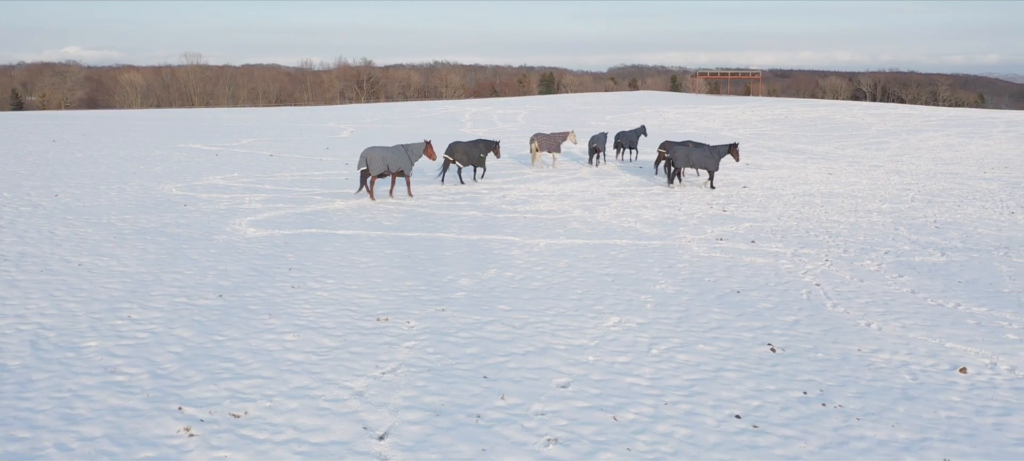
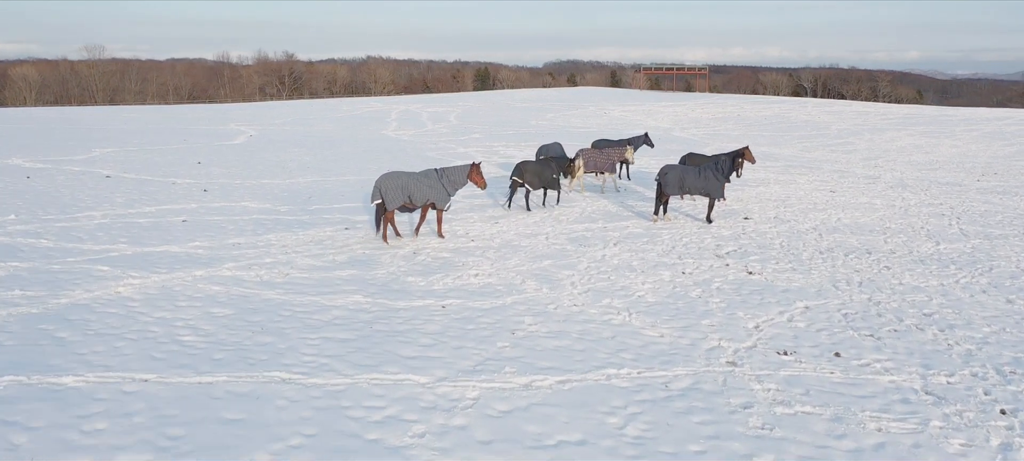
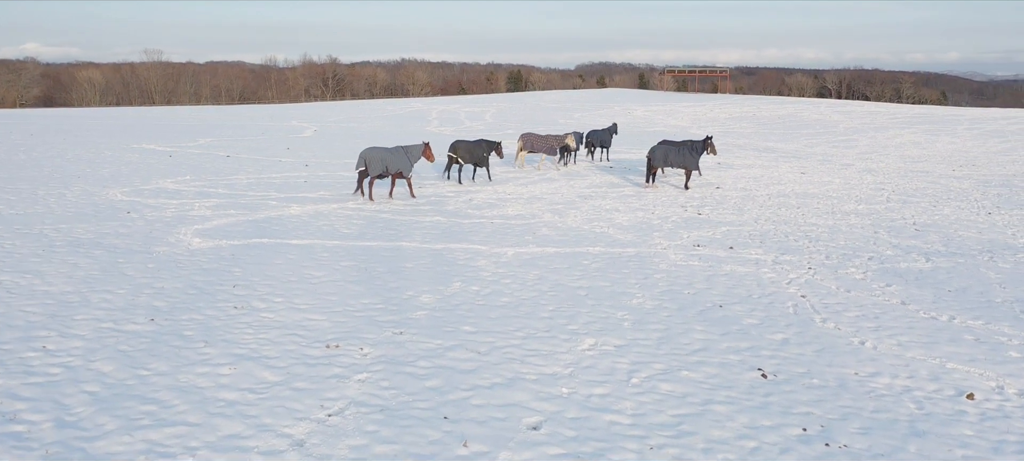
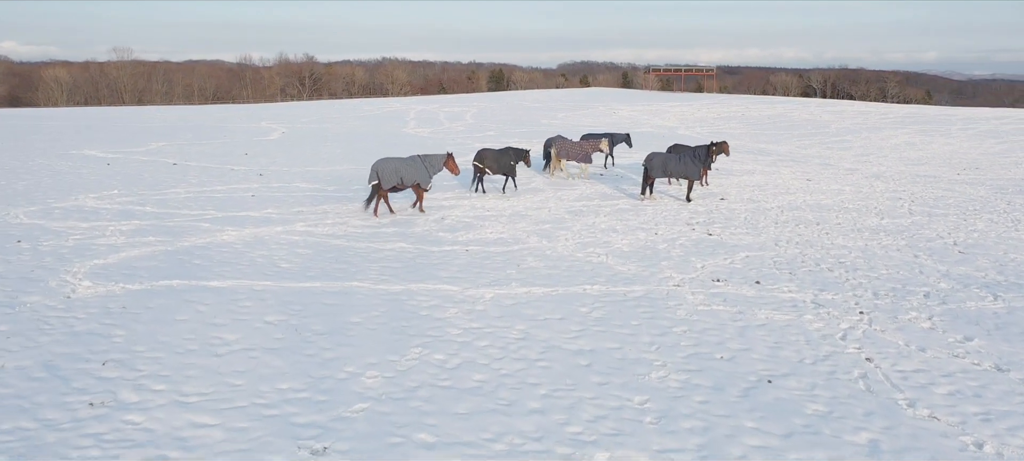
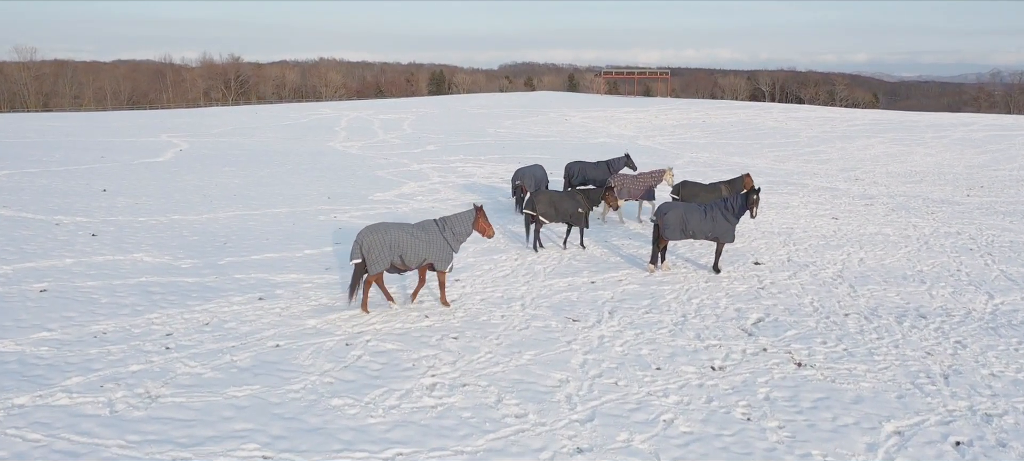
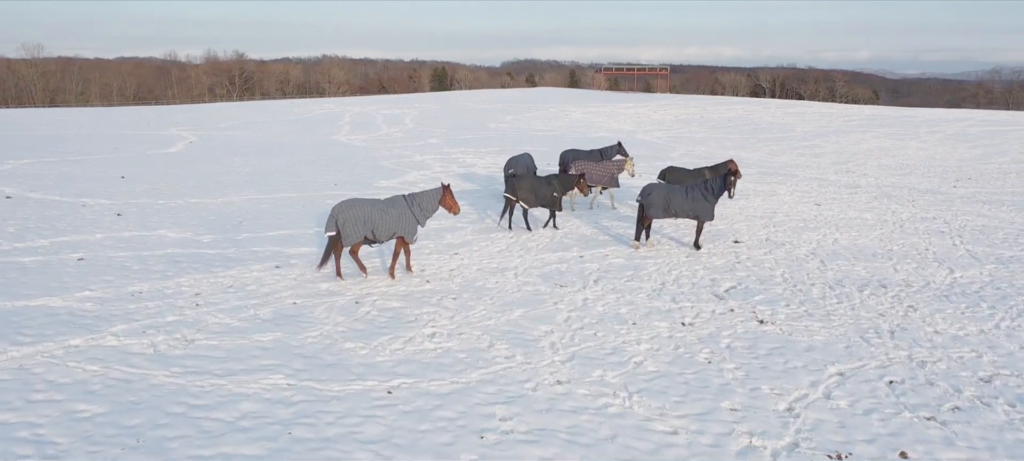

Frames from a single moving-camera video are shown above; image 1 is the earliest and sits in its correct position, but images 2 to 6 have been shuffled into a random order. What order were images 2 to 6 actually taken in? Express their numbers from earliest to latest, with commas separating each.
3, 4, 2, 6, 5
